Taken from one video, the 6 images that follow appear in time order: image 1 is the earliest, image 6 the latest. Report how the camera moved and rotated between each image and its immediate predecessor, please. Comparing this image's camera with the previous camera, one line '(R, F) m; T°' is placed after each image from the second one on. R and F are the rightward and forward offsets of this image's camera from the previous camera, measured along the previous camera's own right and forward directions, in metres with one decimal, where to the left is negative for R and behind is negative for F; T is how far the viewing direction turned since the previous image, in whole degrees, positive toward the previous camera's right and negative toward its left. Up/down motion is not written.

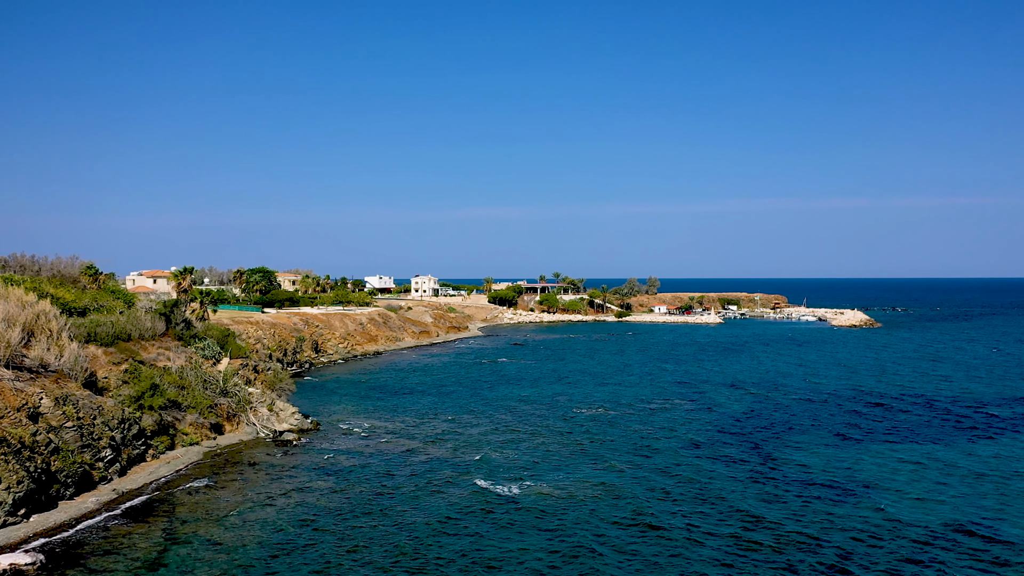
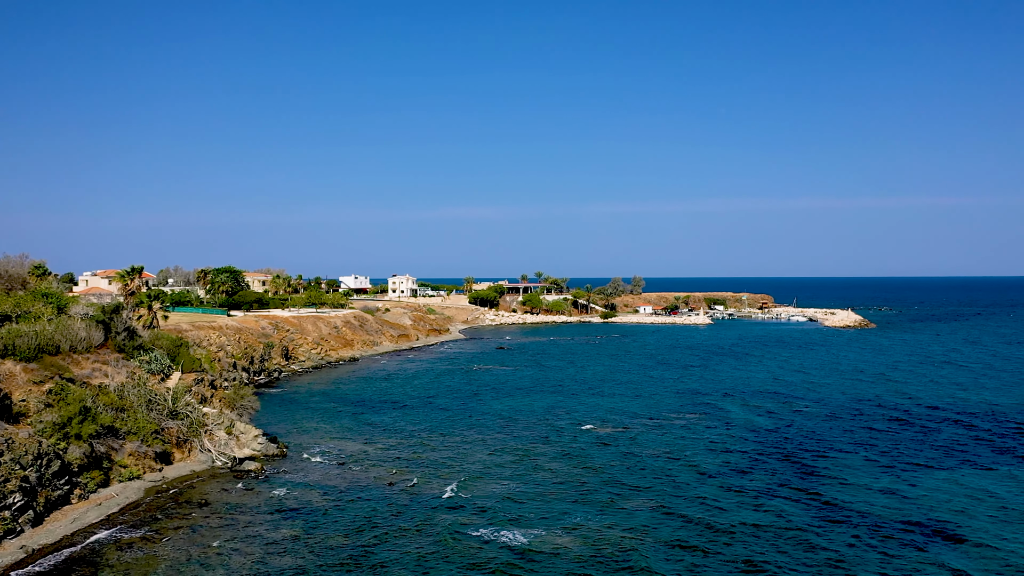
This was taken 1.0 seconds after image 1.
(-1.2, +5.2) m; +2°
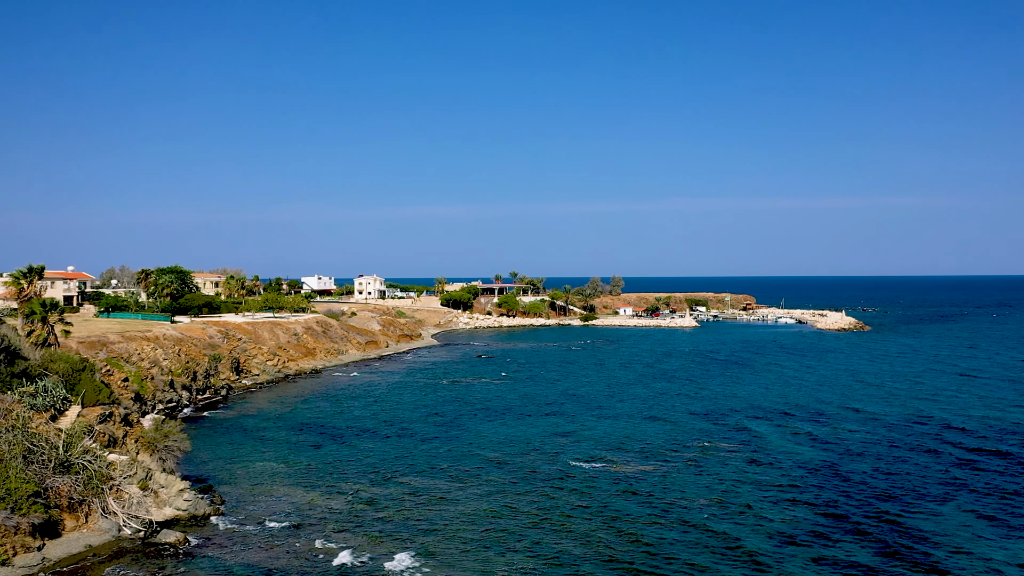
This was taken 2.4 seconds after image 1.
(-1.6, +7.9) m; +3°
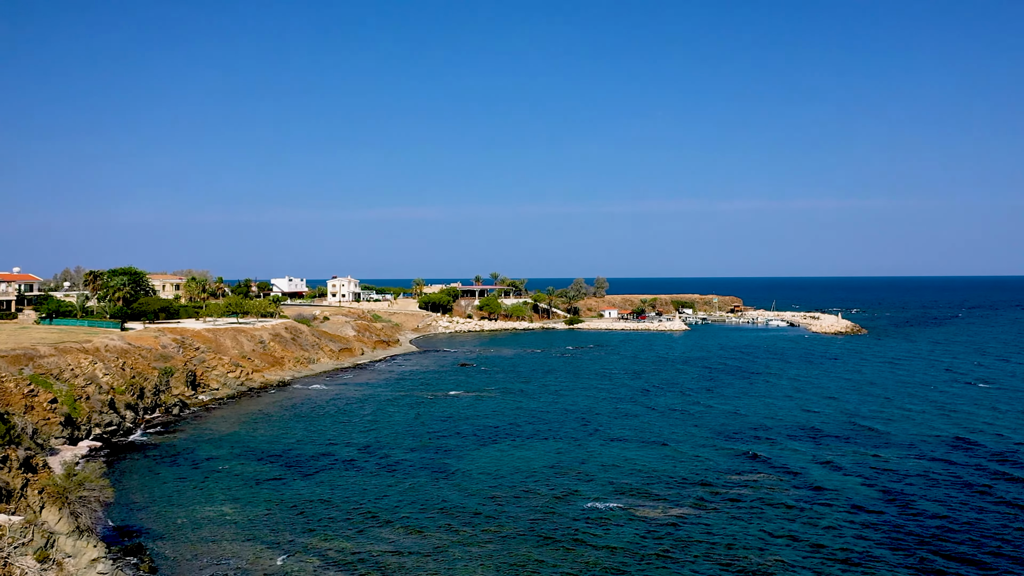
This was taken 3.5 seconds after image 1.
(-1.2, +5.8) m; +2°
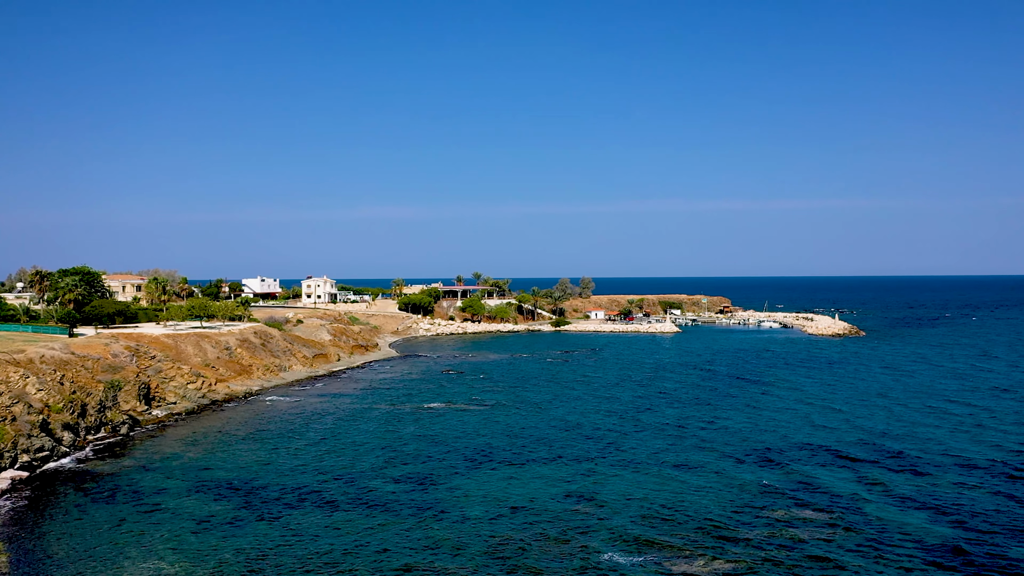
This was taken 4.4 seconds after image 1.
(-1.0, +5.1) m; +2°
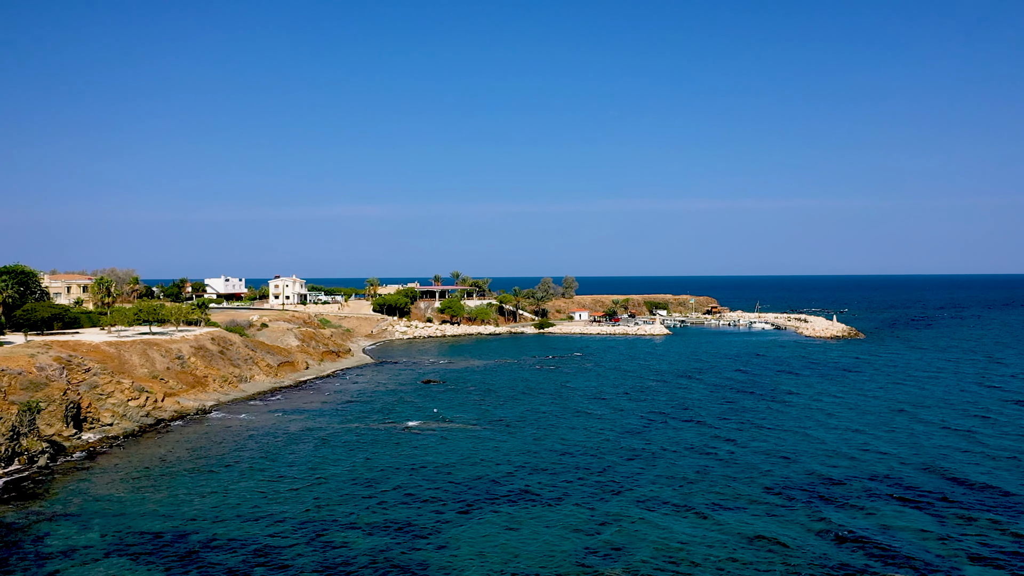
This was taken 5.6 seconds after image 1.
(-1.1, +6.1) m; +2°
